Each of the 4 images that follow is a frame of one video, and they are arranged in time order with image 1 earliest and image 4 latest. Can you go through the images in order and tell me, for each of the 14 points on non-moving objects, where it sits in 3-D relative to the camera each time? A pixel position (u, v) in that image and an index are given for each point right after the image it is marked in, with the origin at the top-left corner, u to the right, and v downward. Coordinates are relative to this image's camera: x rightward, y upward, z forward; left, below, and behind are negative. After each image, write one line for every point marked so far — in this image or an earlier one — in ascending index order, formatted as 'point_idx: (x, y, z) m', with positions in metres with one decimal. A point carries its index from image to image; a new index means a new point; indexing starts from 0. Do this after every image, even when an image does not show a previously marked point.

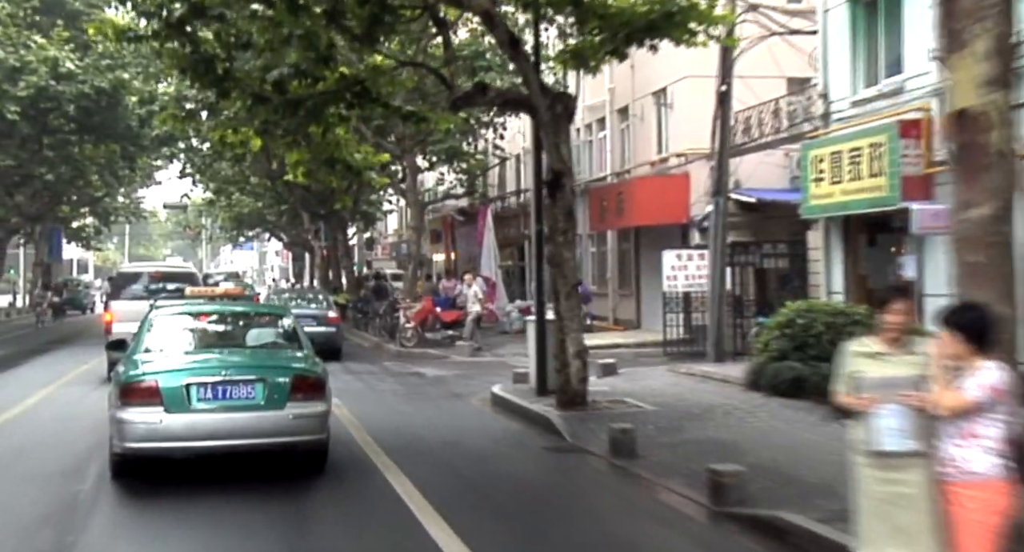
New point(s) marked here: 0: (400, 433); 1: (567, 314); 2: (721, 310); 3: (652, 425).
0: (-1.3, -1.9, +12.5) m
1: (+0.7, -0.5, +13.0) m
2: (+3.7, -0.6, +18.0) m
3: (+1.6, -1.7, +11.9) m
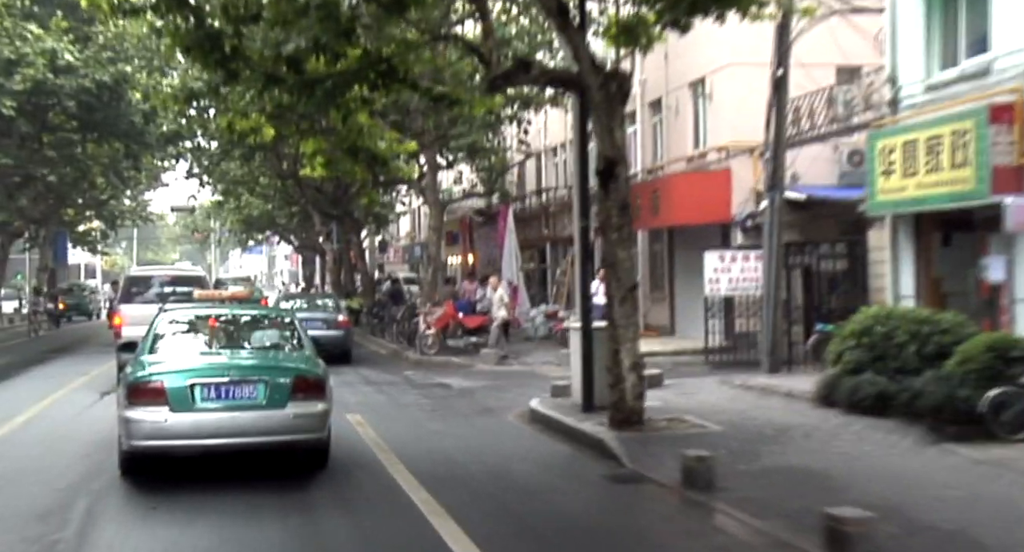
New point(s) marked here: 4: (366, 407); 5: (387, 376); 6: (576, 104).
0: (-0.8, -1.9, +11.0) m
1: (+1.2, -0.5, +11.4) m
2: (+4.2, -0.6, +16.5) m
3: (+2.1, -1.7, +10.4) m
4: (-2.2, -1.9, +15.2) m
5: (-2.5, -1.9, +20.1) m
6: (+0.8, +2.1, +12.7) m
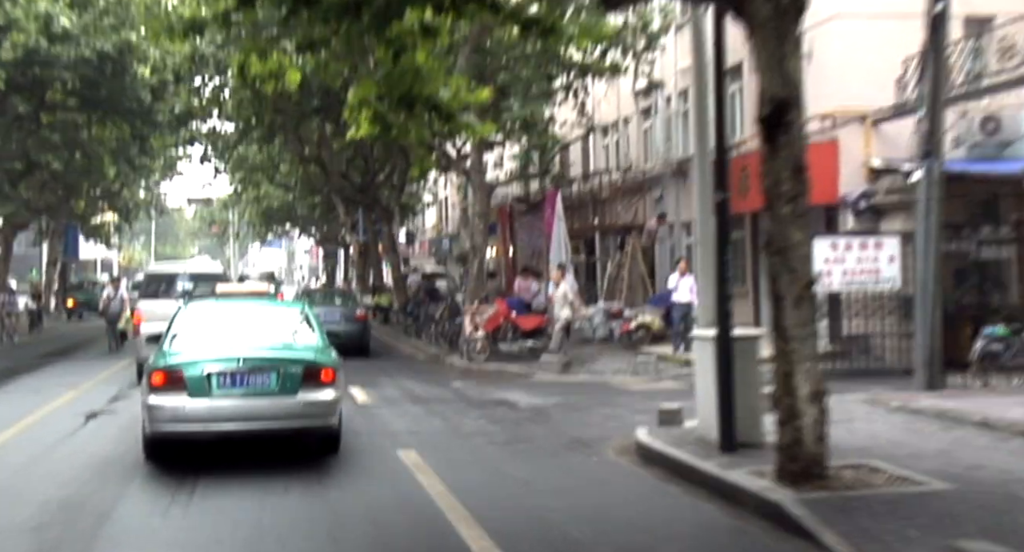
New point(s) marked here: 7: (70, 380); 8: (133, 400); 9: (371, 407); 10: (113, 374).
0: (+0.2, -1.9, +7.7) m
1: (+2.2, -0.4, +8.0) m
2: (+5.3, -0.5, +13.1) m
3: (+3.1, -1.6, +7.0) m
4: (-1.1, -1.8, +11.9) m
5: (-1.3, -1.8, +16.8) m
6: (+1.8, +2.2, +9.3) m
7: (-8.0, -1.9, +18.7) m
8: (-5.6, -1.8, +15.4) m
9: (-2.0, -1.8, +14.6) m
10: (-7.6, -1.9, +19.7) m
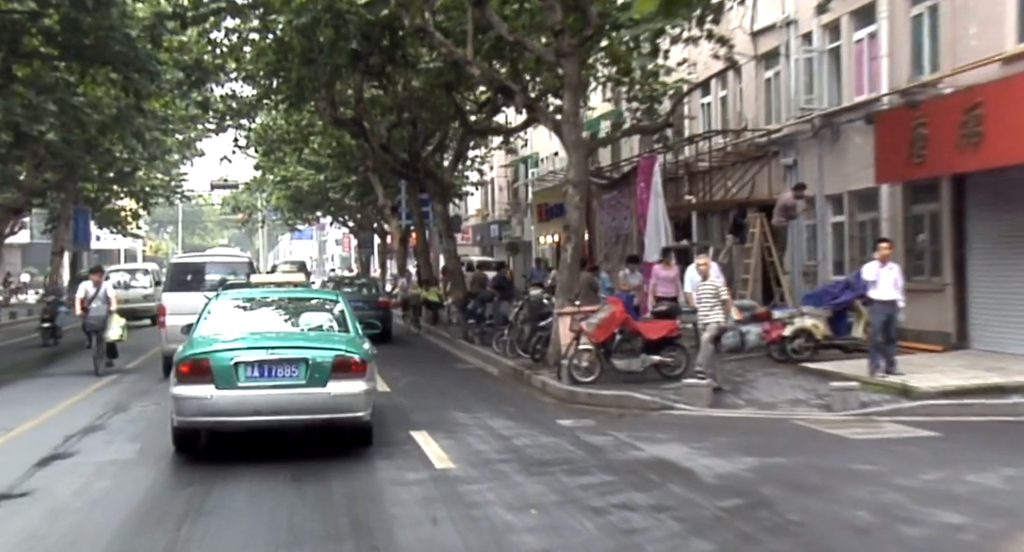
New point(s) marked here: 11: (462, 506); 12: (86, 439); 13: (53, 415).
0: (+1.5, -1.8, +1.8) m
1: (+3.5, -0.4, +2.2) m
2: (+6.8, -0.4, +7.1) m
3: (+4.4, -1.6, +1.1) m
4: (+0.3, -1.8, +6.1) m
5: (+0.3, -1.7, +11.0) m
6: (+3.2, +2.3, +3.4) m
7: (-6.4, -1.7, +13.1) m
8: (-4.1, -1.7, +9.8) m
9: (-0.5, -1.7, +8.8) m
10: (-6.0, -1.7, +14.1) m
11: (-0.4, -1.7, +7.8) m
12: (-4.5, -1.7, +10.9) m
13: (-5.7, -1.8, +12.5) m
